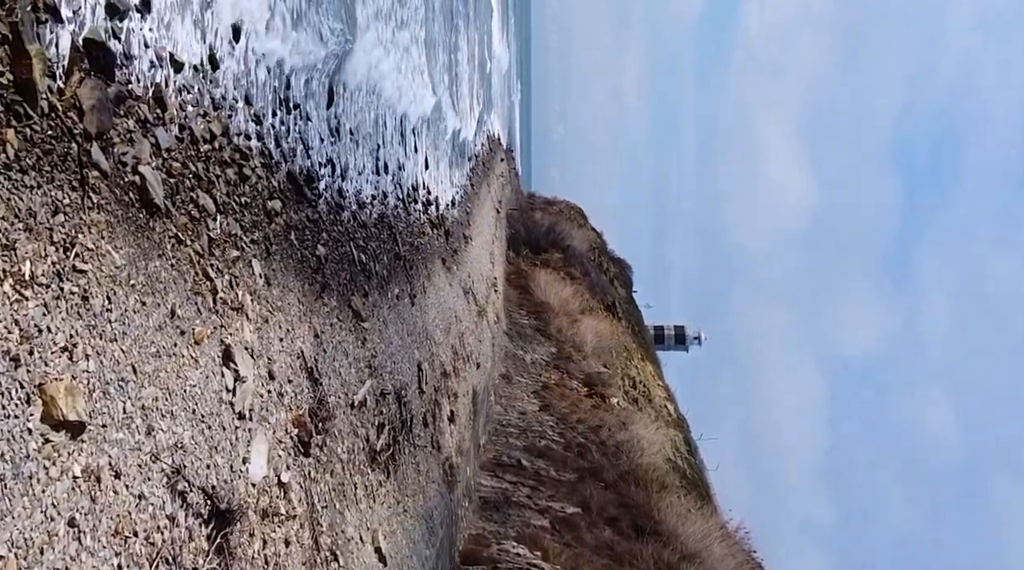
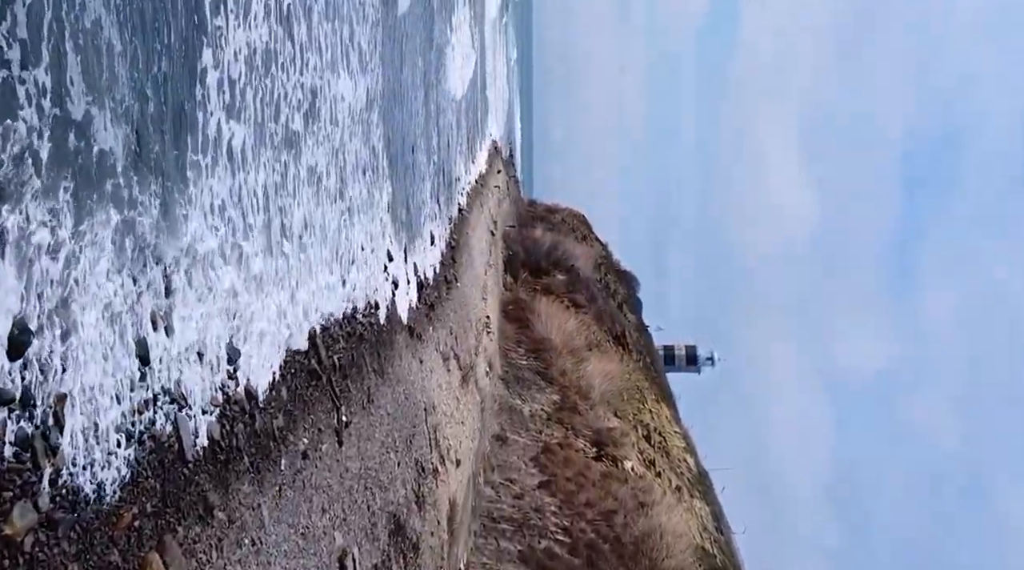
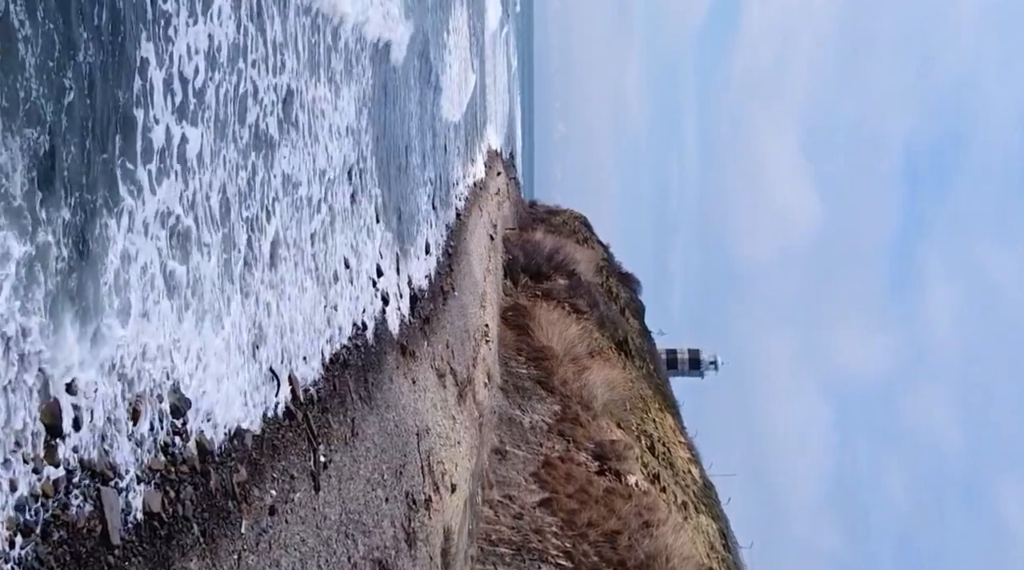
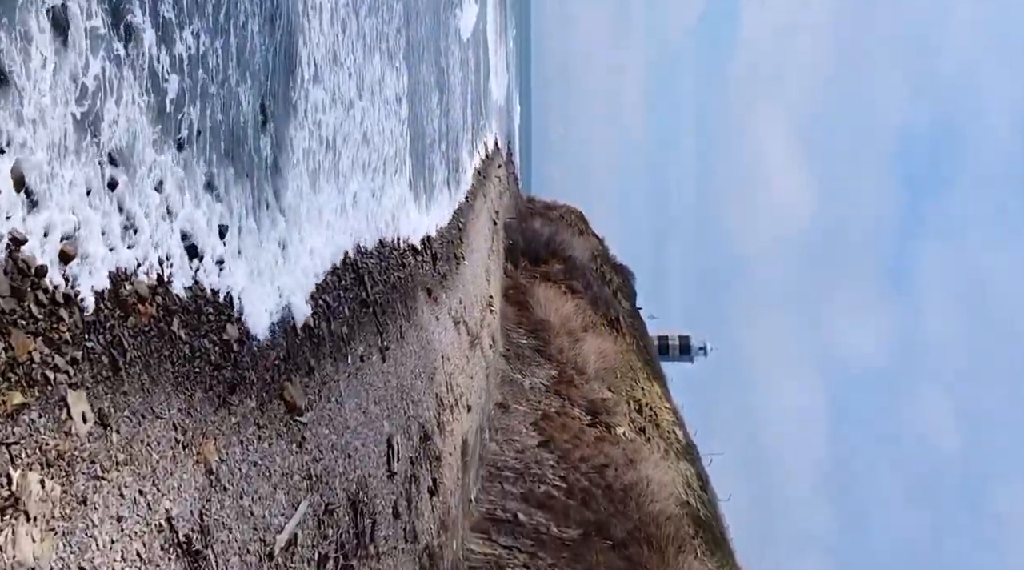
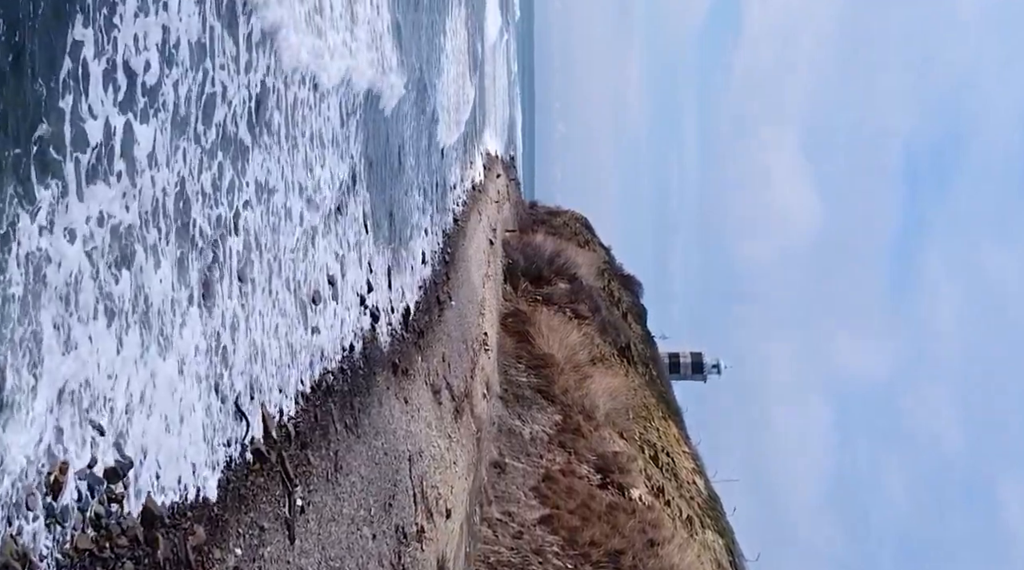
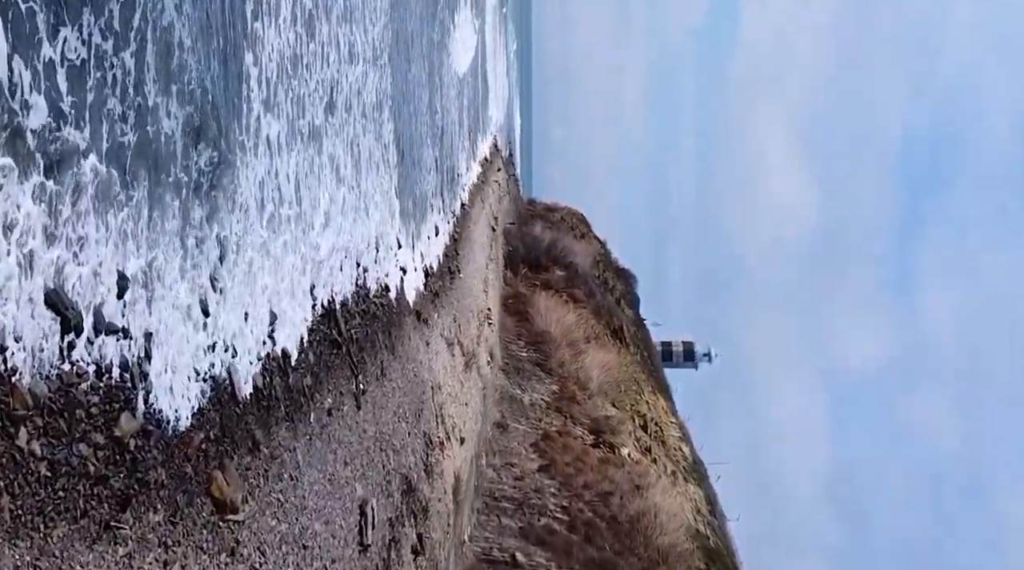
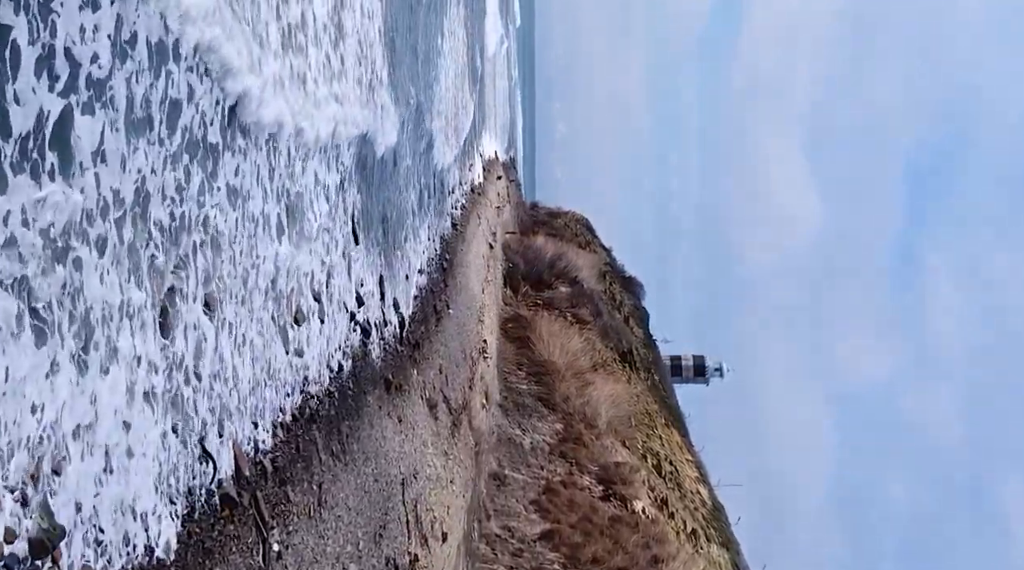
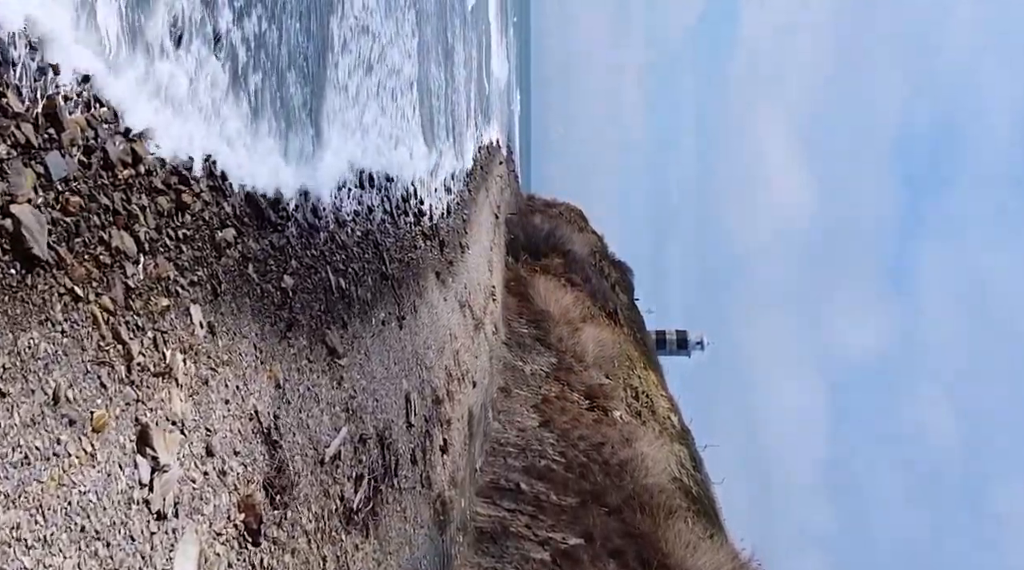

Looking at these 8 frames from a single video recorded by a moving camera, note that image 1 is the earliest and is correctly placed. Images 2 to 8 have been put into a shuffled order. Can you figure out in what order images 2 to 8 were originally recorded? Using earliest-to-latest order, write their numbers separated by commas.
8, 4, 6, 2, 3, 5, 7
